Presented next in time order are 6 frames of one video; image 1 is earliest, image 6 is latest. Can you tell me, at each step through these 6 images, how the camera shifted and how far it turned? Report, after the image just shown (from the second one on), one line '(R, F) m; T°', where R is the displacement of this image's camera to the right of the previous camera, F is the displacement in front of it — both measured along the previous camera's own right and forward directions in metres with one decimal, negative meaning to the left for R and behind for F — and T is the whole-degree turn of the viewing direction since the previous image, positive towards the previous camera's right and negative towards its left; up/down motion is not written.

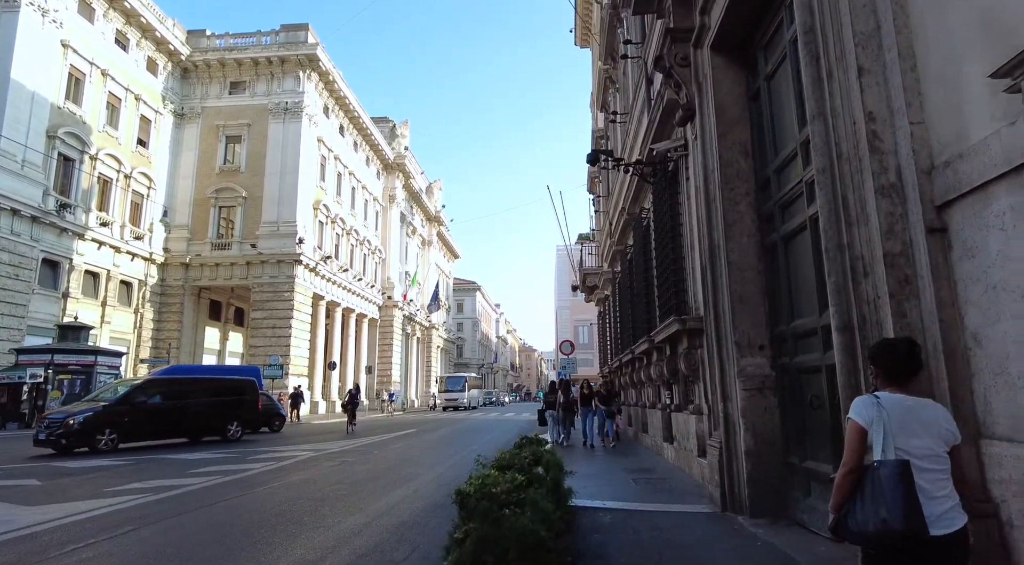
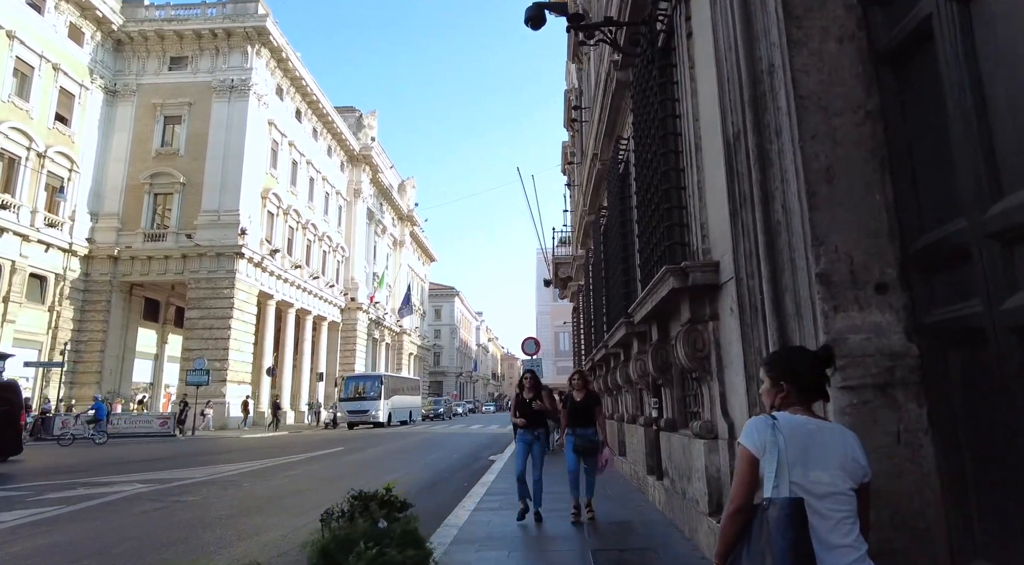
(+0.9, +3.9) m; +1°
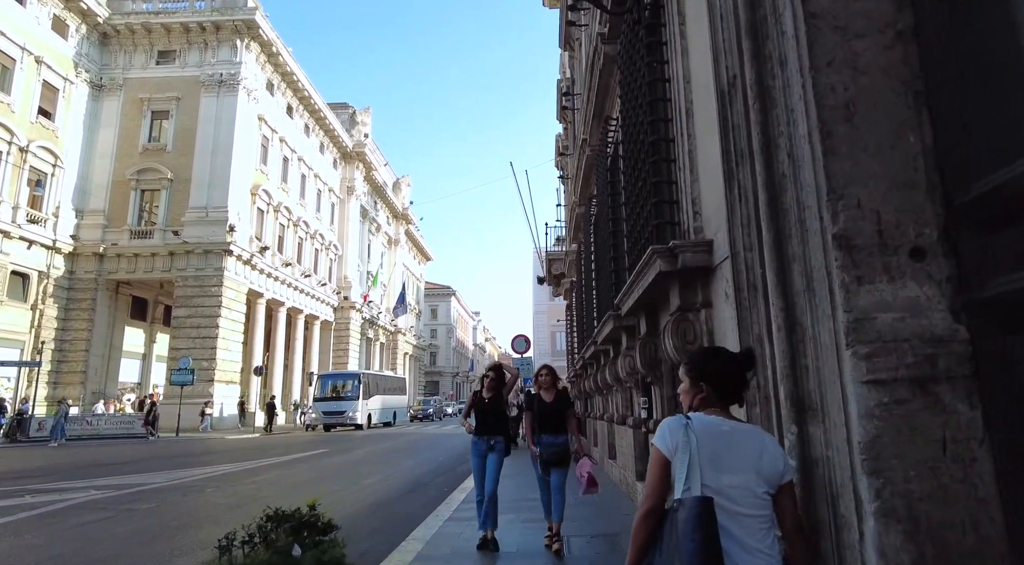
(+0.2, +0.6) m; 0°
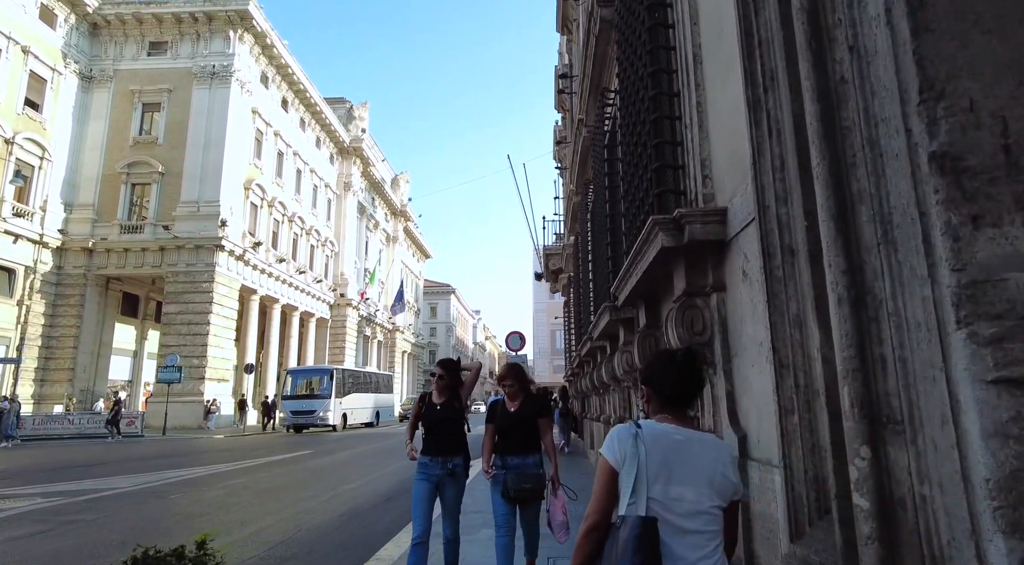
(+0.2, +0.8) m; 0°
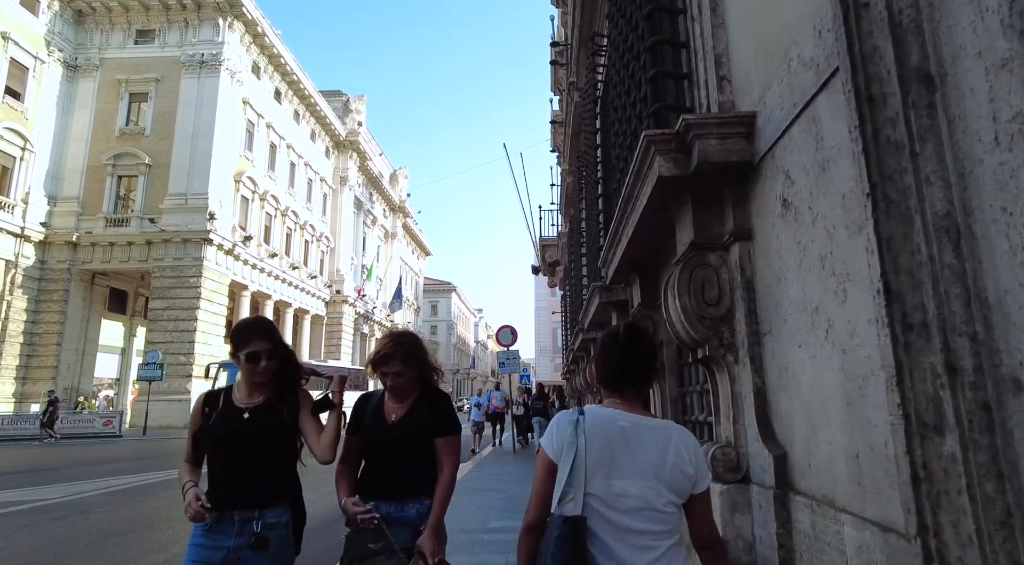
(+0.3, +1.2) m; 0°
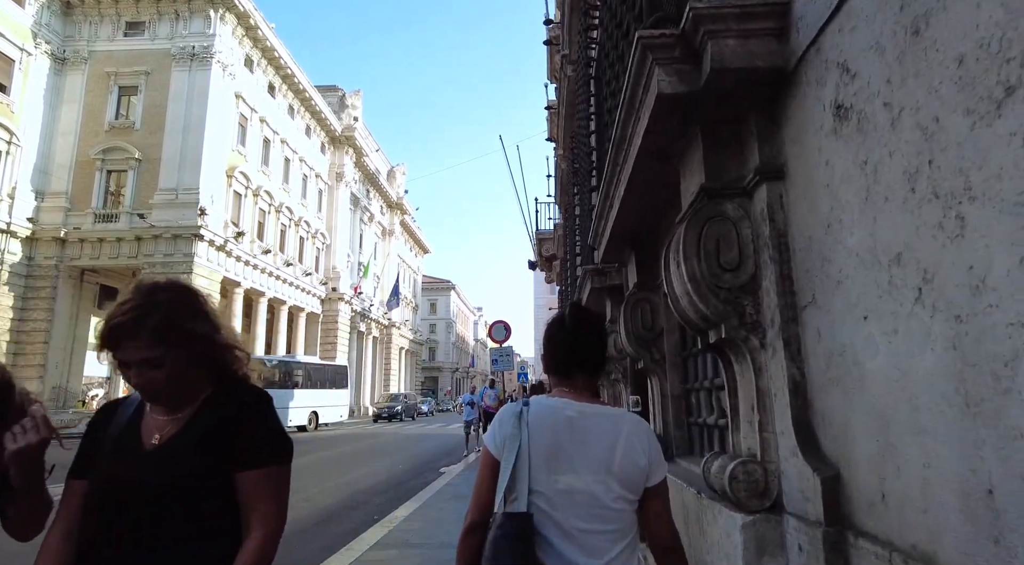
(+0.2, +0.7) m; 0°
